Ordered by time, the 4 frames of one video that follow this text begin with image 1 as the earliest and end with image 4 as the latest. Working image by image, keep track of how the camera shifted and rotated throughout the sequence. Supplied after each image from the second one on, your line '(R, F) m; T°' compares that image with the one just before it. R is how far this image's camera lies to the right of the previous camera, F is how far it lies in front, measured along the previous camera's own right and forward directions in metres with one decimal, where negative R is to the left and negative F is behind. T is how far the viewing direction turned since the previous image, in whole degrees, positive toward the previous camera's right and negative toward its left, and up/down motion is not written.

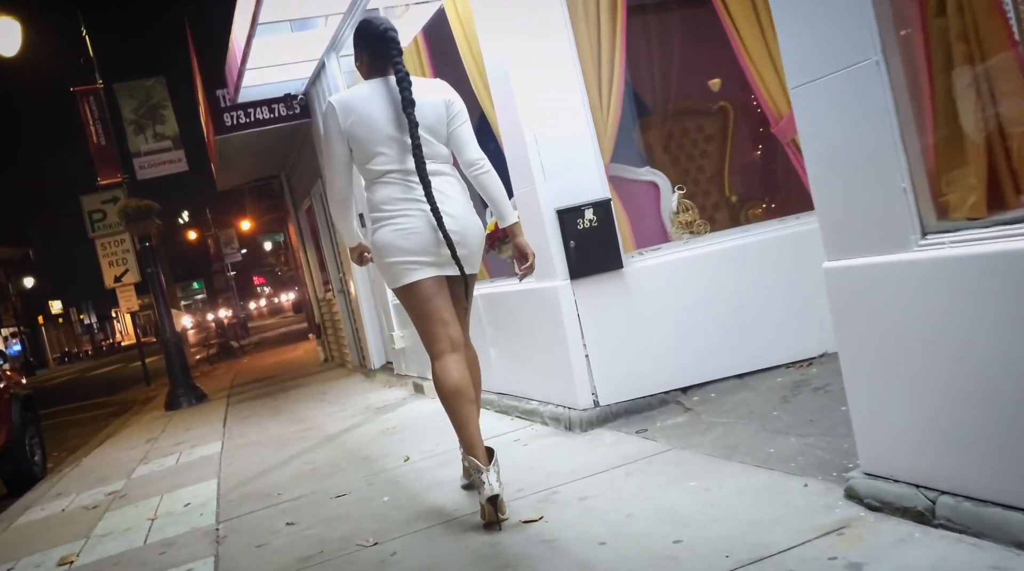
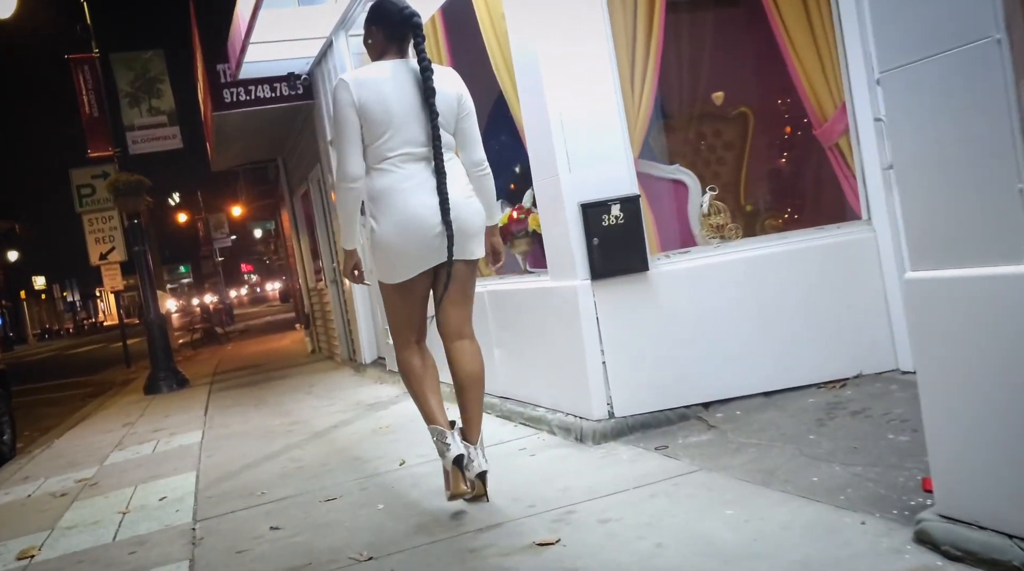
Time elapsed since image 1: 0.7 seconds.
(-0.1, +0.4) m; +1°
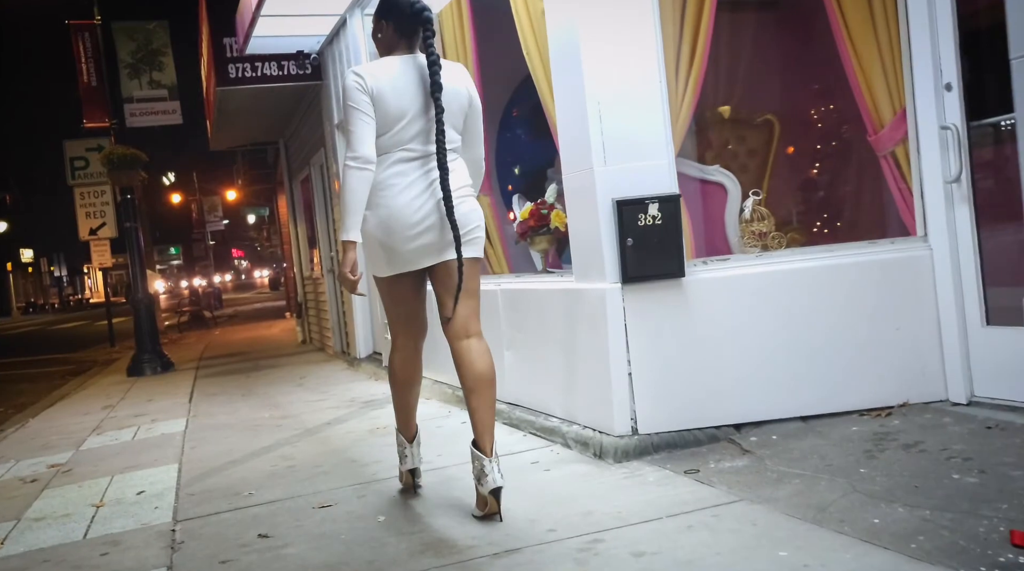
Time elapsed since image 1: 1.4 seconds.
(-0.2, +0.4) m; +1°
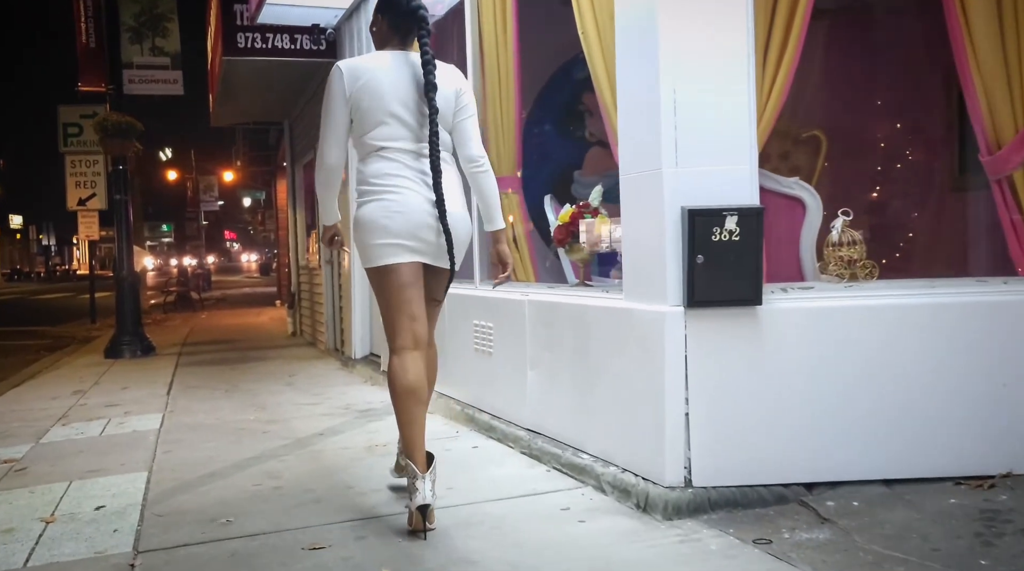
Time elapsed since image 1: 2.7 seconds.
(-0.2, +0.7) m; +1°
